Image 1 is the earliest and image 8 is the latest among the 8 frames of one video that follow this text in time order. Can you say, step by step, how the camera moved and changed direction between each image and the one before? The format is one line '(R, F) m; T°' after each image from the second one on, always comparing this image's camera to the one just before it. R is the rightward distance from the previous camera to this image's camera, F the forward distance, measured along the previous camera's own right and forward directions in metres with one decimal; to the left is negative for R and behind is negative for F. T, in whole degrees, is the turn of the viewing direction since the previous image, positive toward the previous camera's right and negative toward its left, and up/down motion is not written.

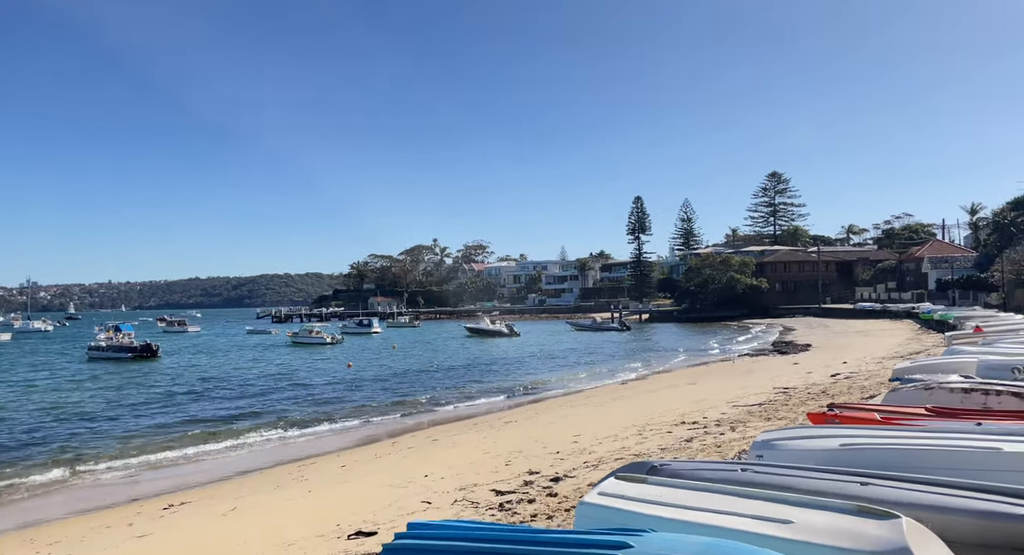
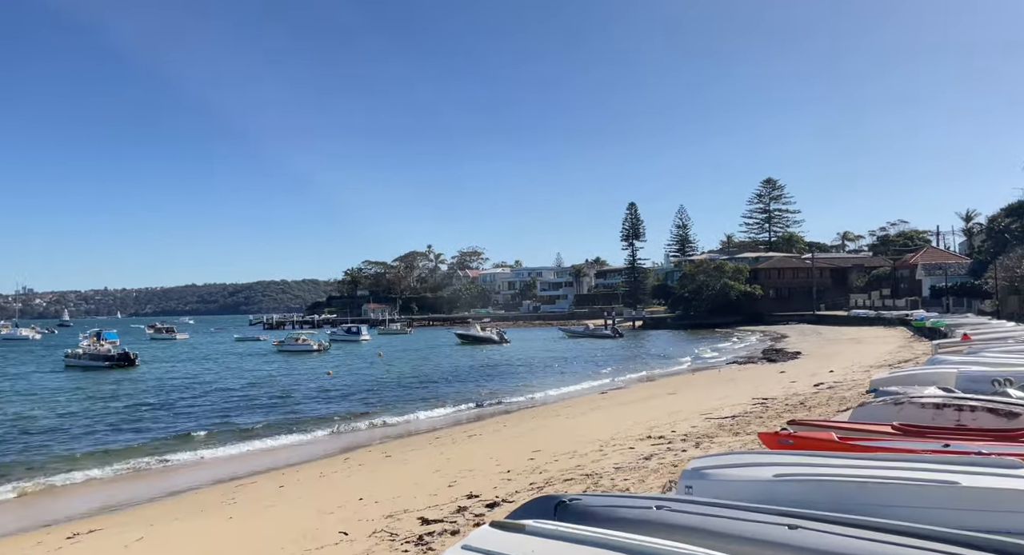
(+0.6, +0.7) m; 0°
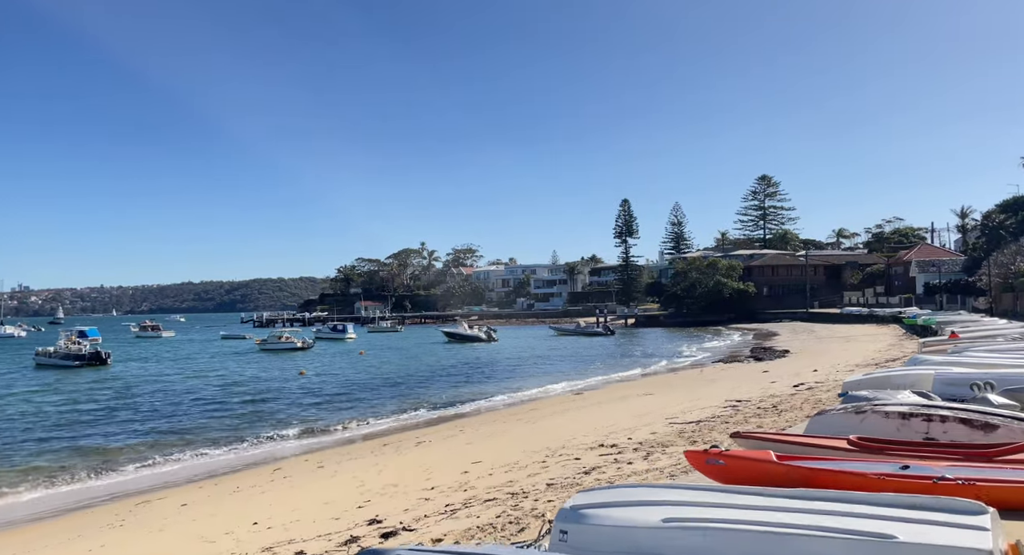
(+0.8, +1.0) m; 0°
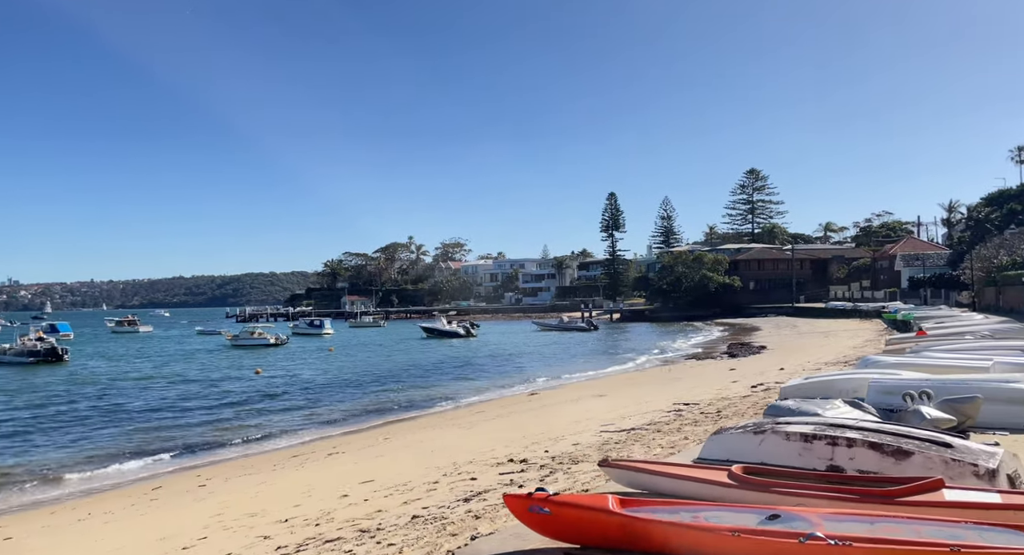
(+1.2, +1.1) m; +1°
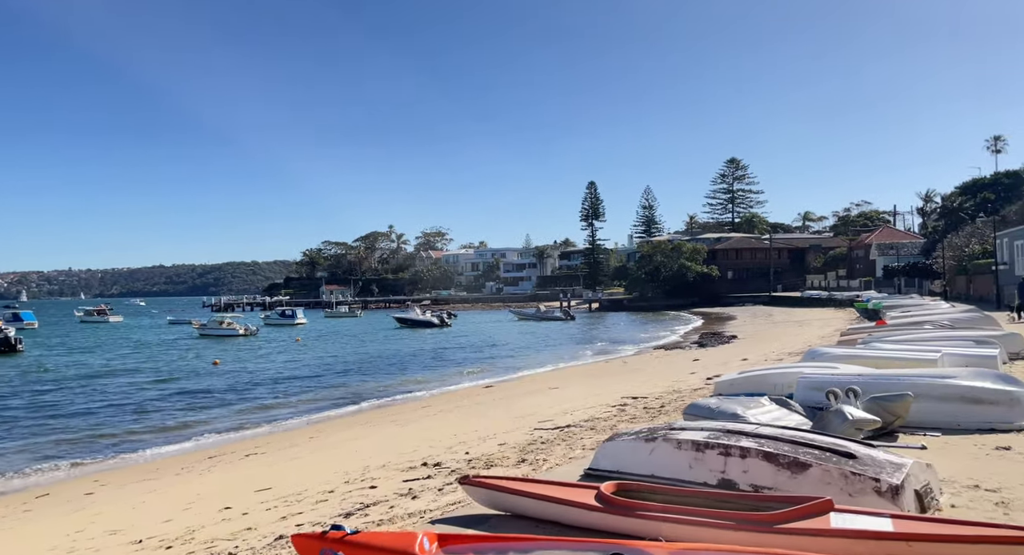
(+0.8, +0.7) m; +1°
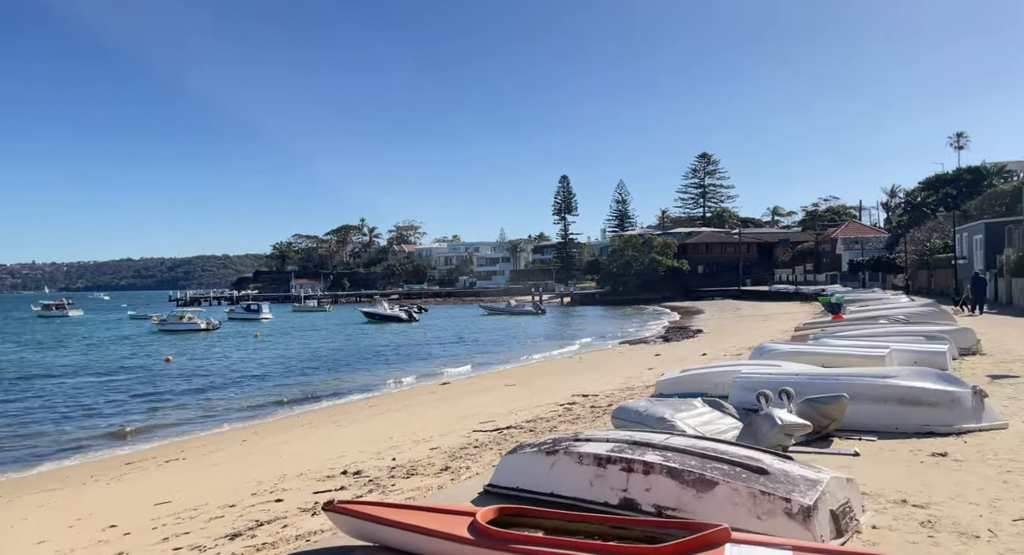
(+0.5, +0.5) m; +2°
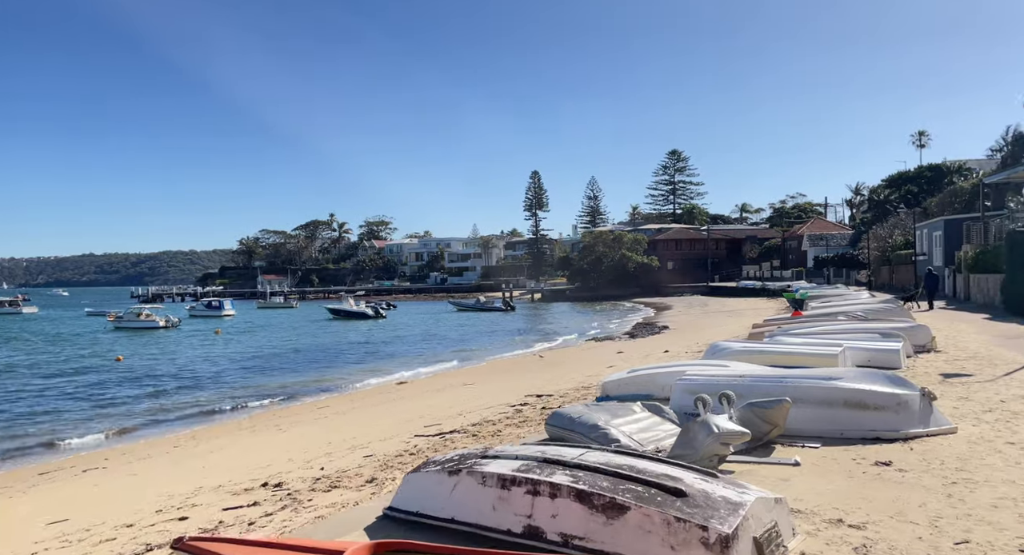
(+0.4, +0.5) m; +2°
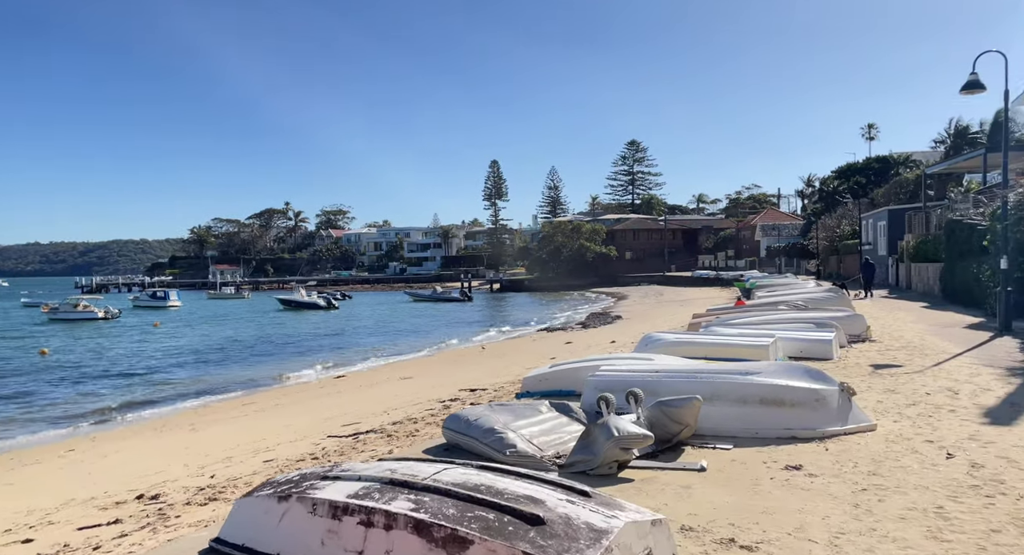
(+0.5, +0.5) m; +3°
